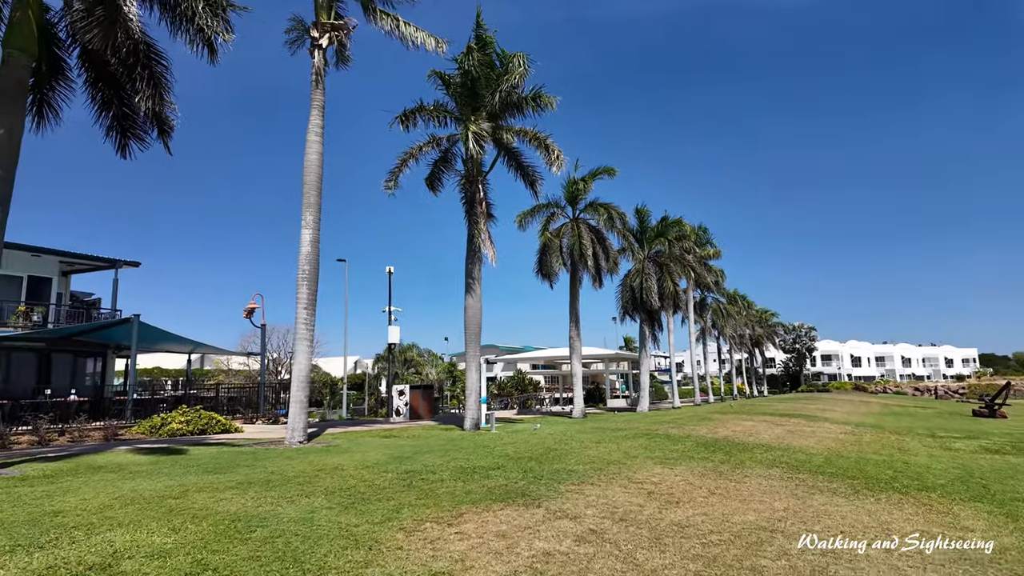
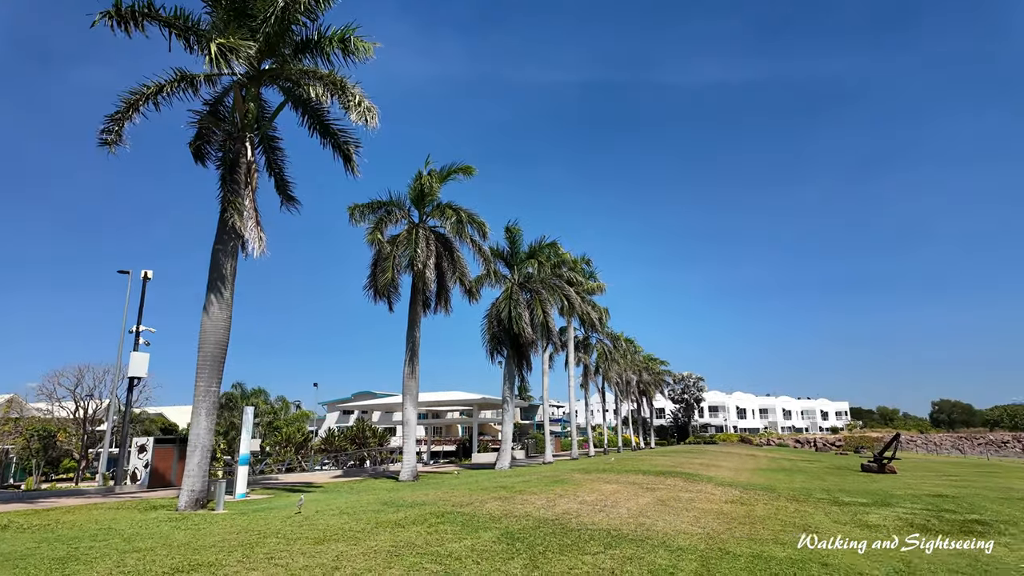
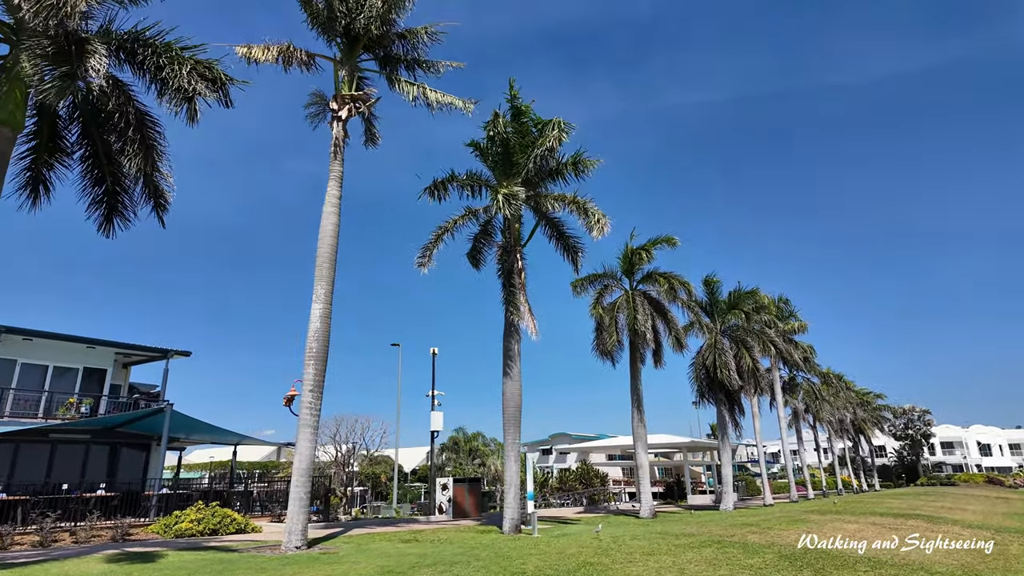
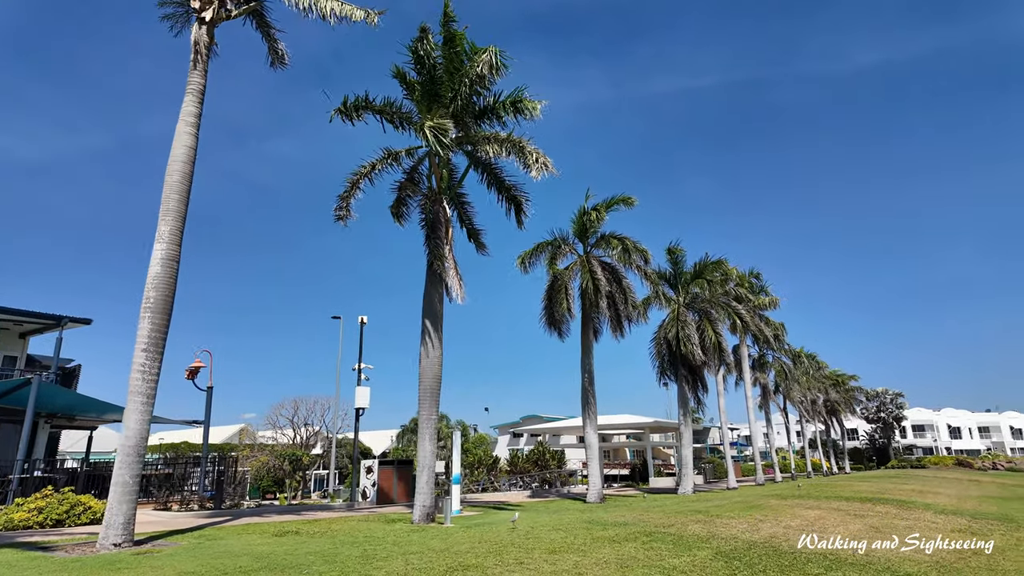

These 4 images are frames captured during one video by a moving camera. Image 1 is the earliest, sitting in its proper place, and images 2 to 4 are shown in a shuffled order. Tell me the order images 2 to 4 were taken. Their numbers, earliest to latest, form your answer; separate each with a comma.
3, 4, 2
